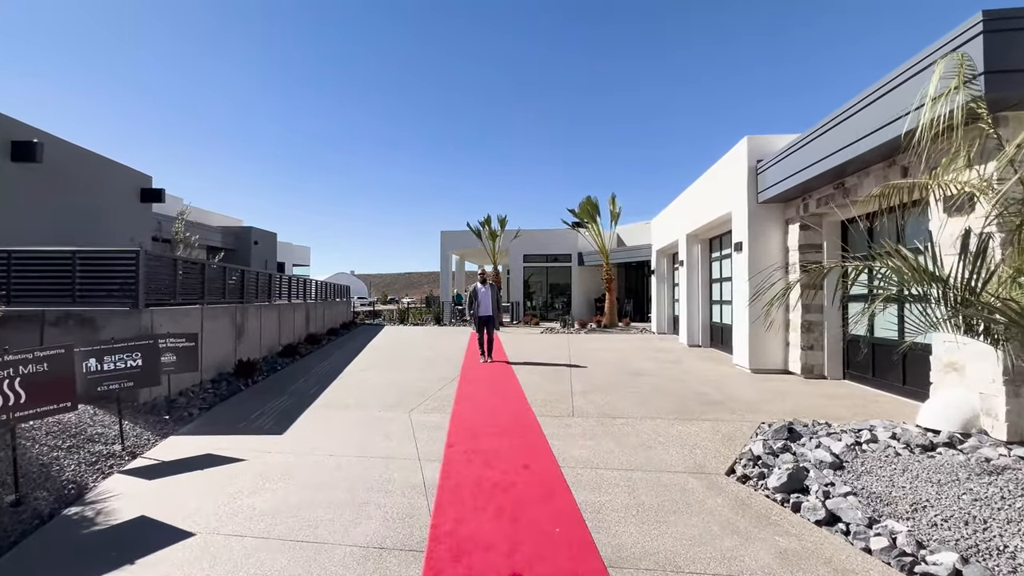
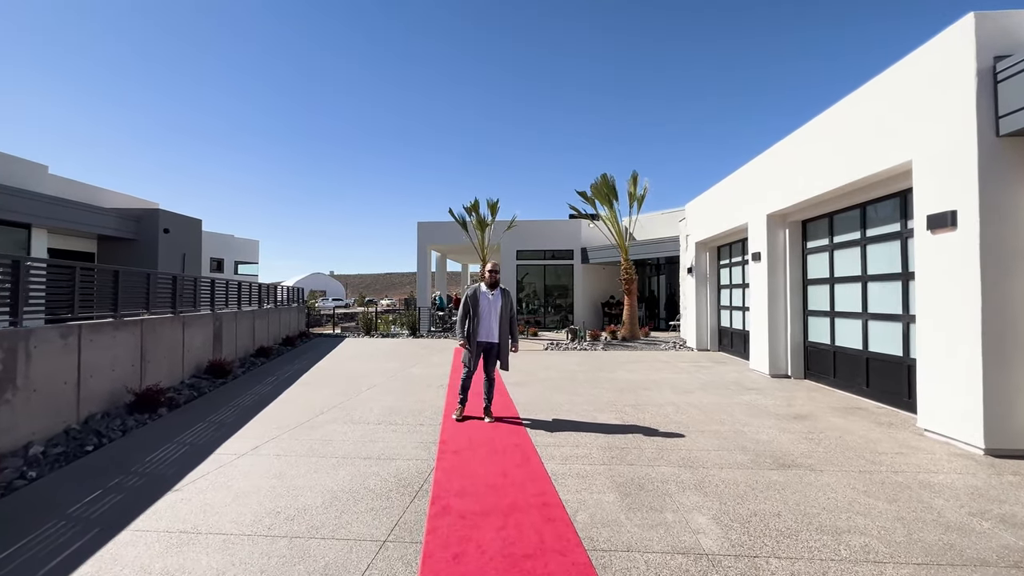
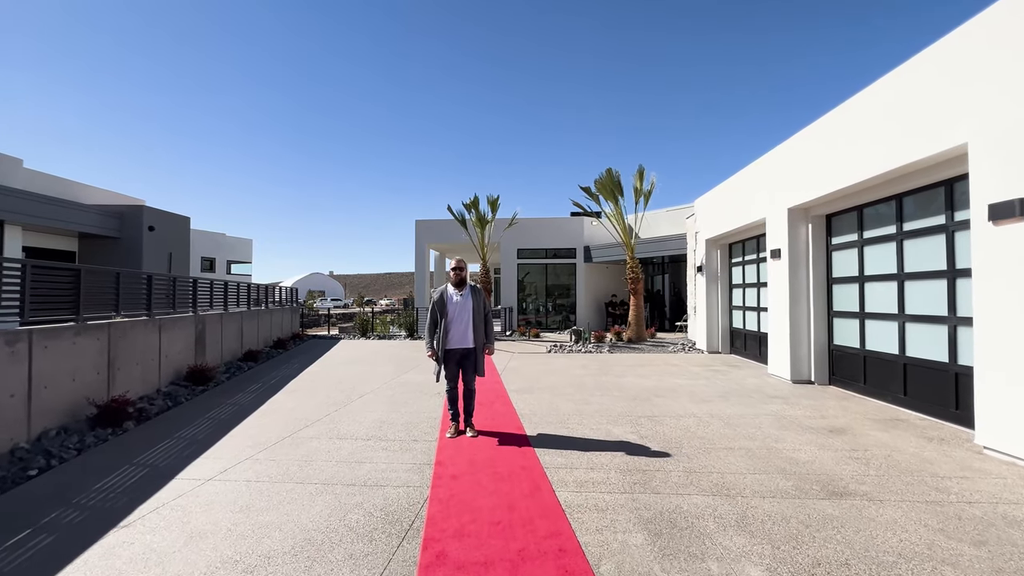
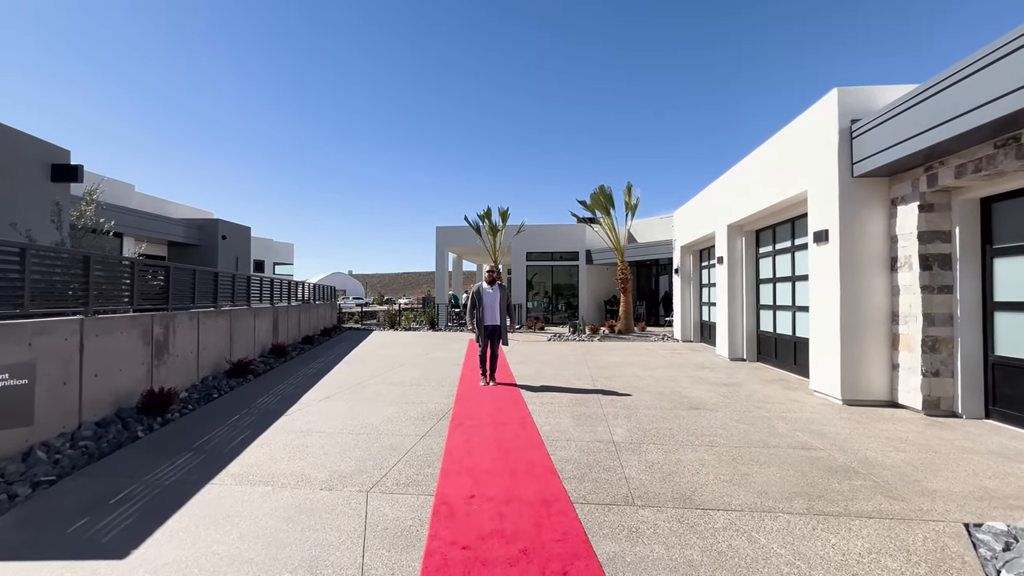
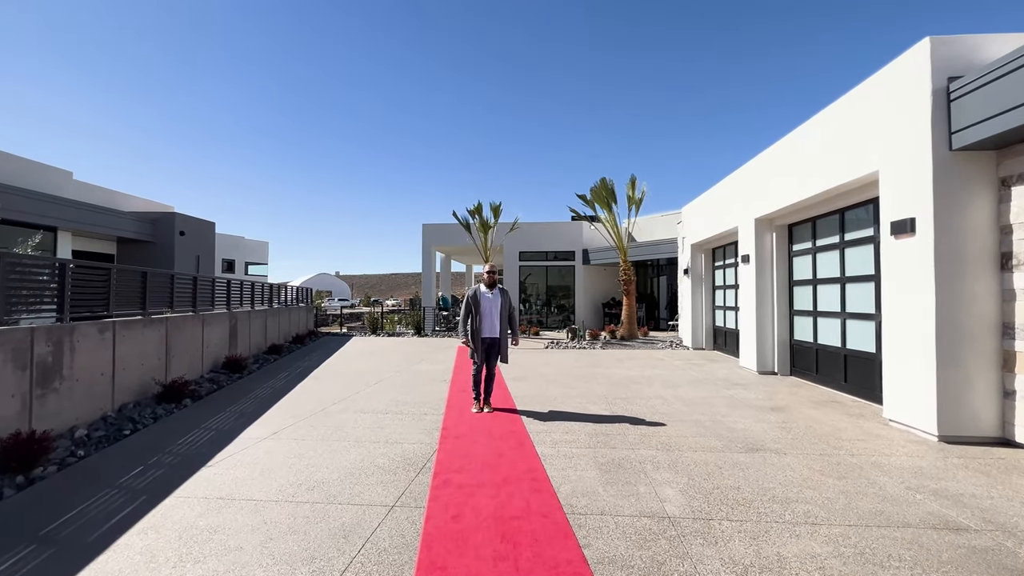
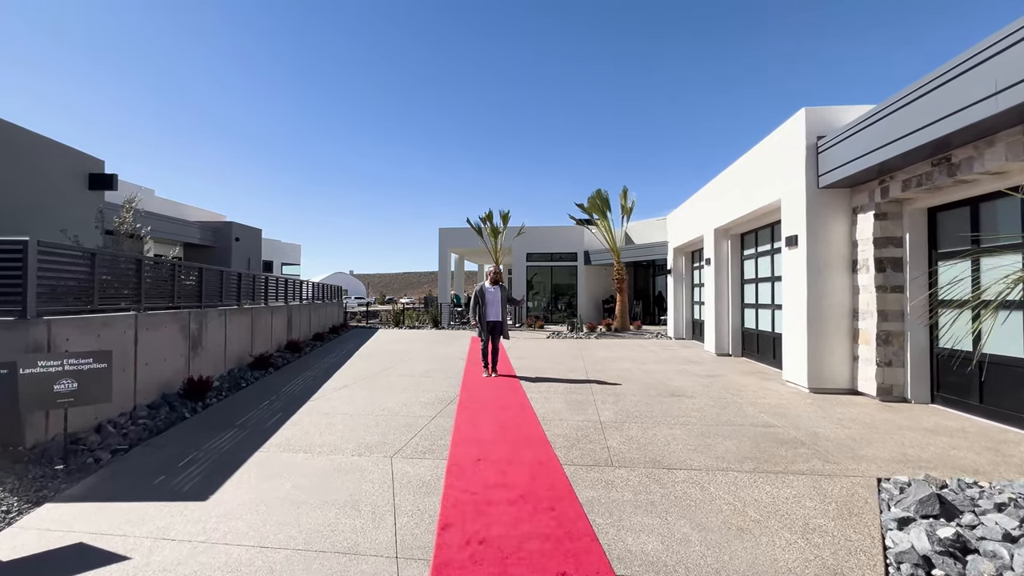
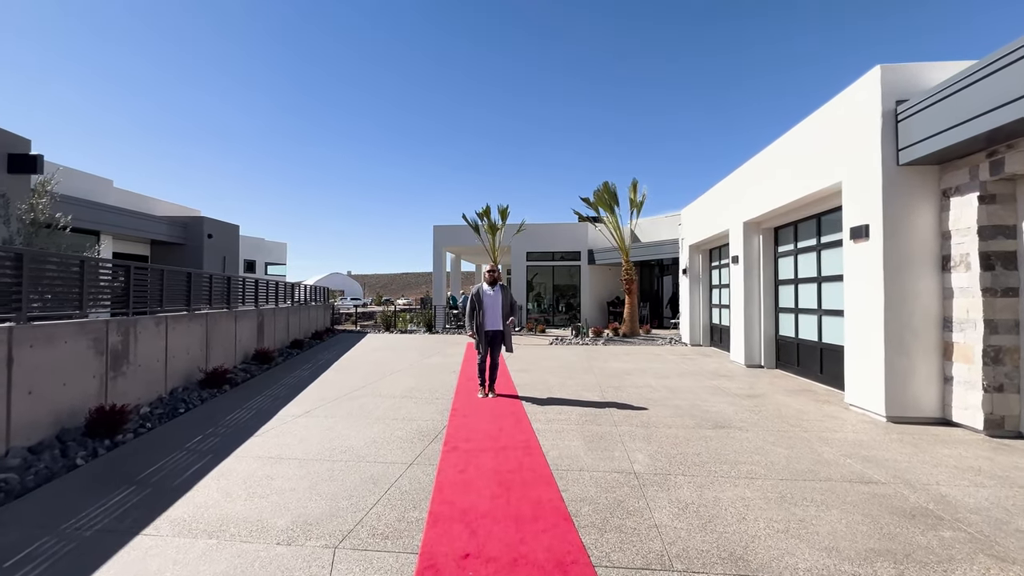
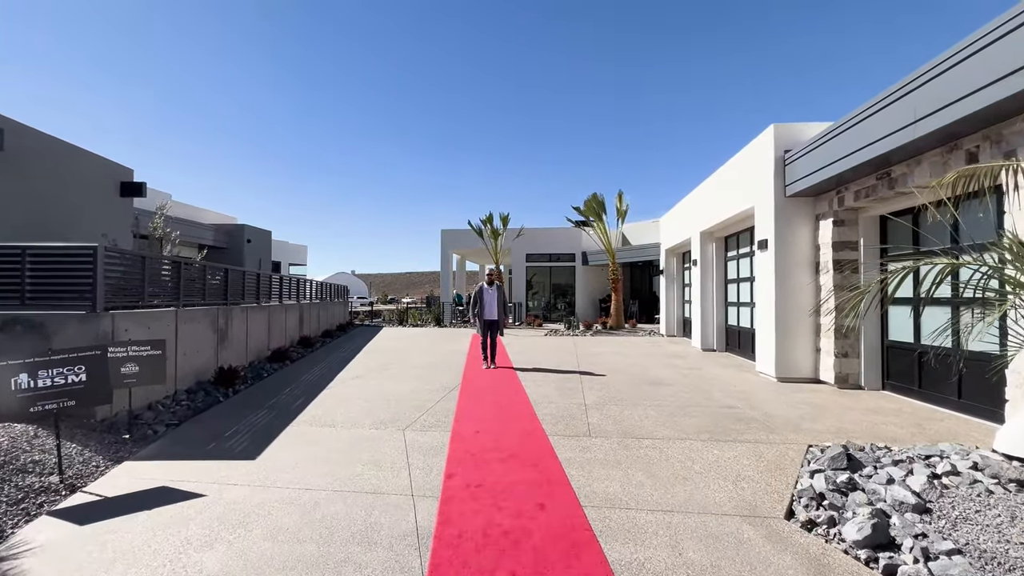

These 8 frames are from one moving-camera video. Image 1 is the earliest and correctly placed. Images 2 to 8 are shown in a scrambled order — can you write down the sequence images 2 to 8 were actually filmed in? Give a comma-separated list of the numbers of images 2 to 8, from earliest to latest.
8, 6, 4, 7, 5, 2, 3
